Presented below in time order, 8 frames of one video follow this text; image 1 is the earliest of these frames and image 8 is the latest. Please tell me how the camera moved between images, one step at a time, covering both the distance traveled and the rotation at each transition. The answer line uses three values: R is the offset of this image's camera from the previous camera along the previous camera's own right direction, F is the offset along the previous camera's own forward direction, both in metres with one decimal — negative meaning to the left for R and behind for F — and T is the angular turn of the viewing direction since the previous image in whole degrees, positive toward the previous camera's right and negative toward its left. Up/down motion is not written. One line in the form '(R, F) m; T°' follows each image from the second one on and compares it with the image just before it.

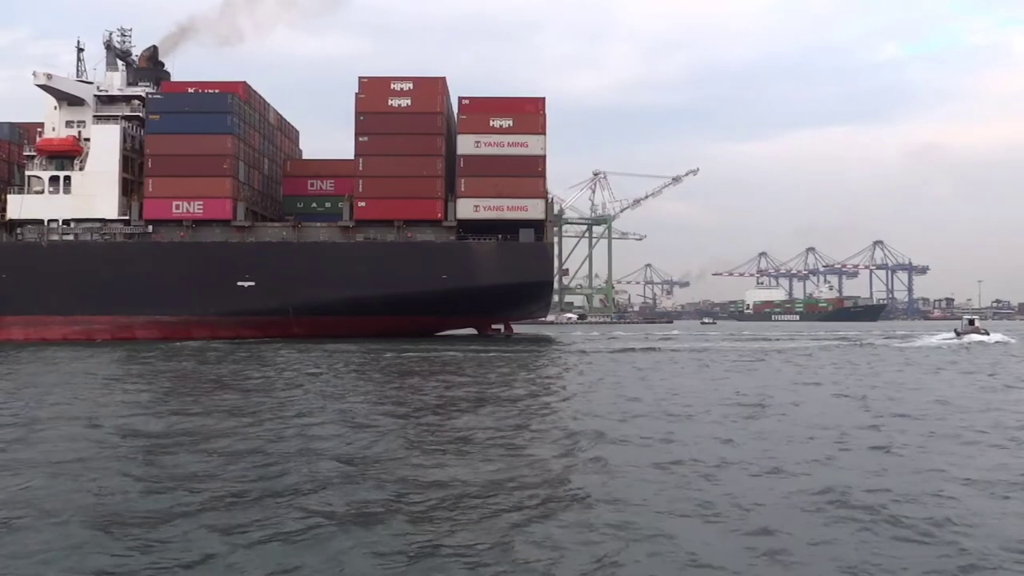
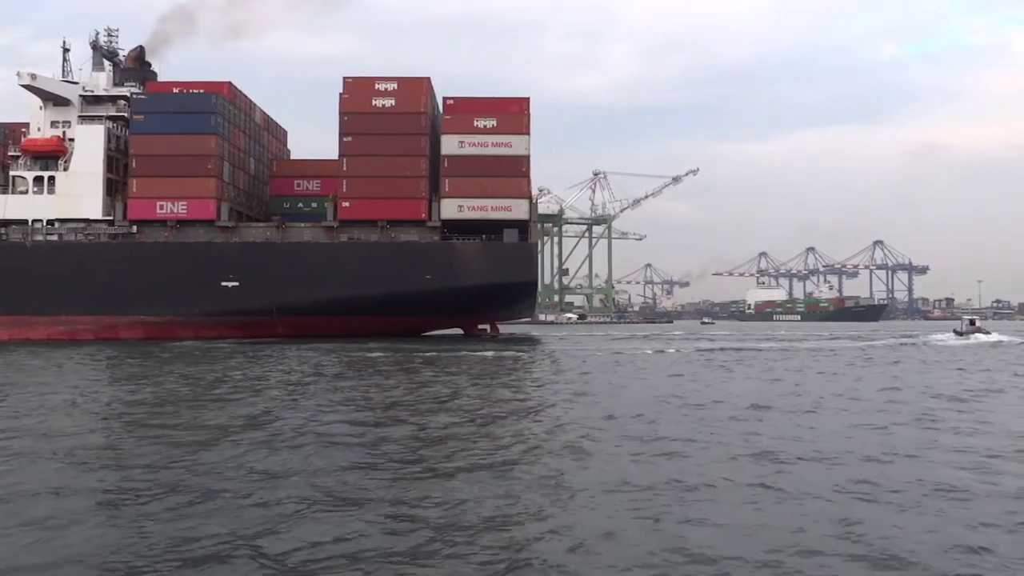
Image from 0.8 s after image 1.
(+0.4, 0.0) m; 0°
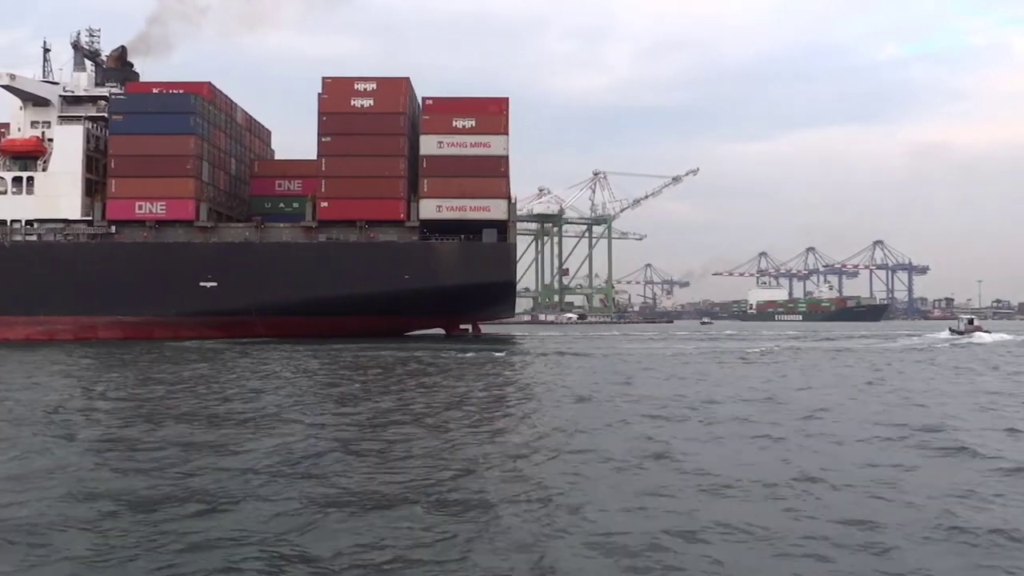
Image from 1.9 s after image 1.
(+0.6, 0.0) m; 0°
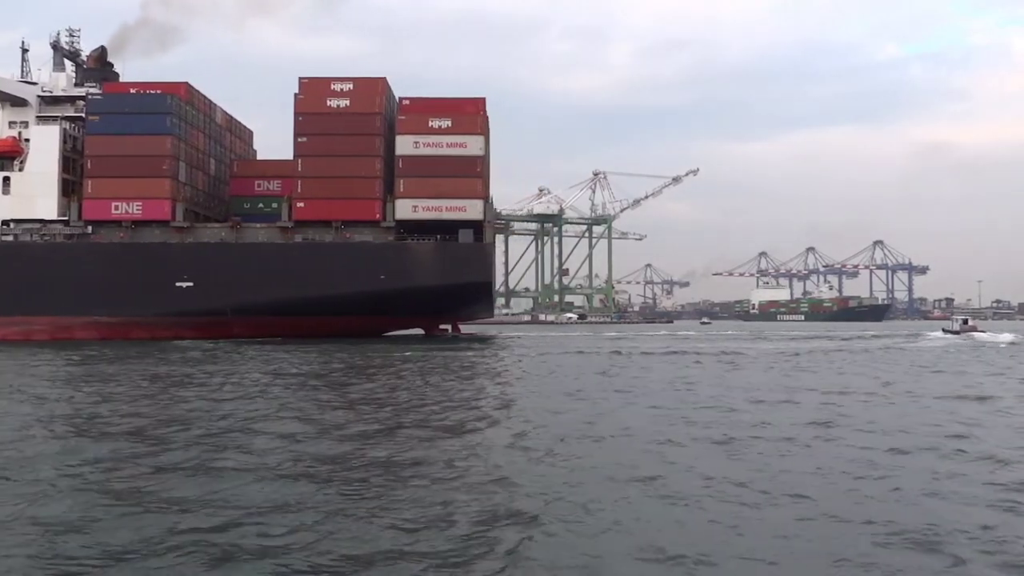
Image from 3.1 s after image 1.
(+0.7, 0.0) m; 0°
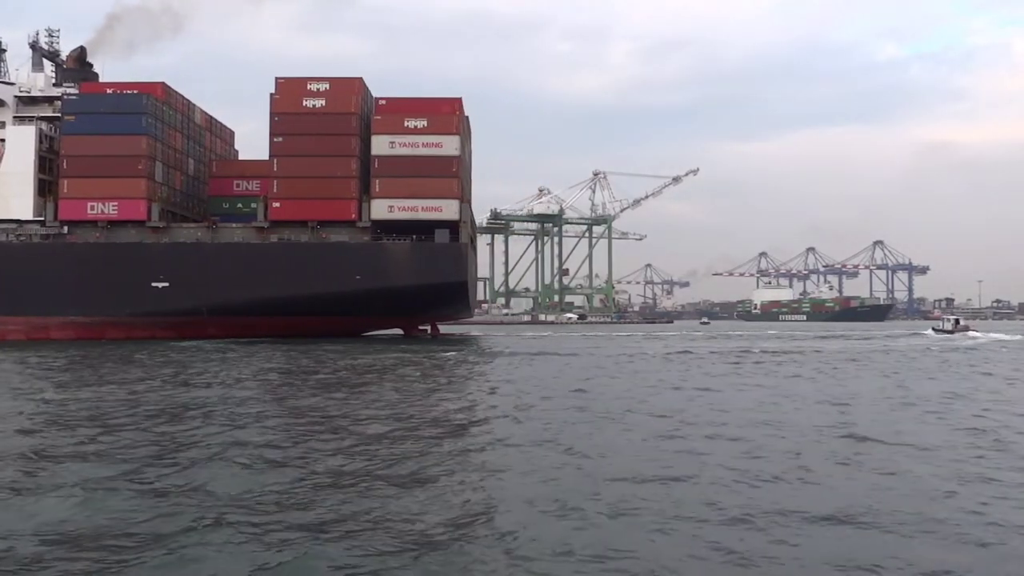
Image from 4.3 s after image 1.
(+0.7, 0.0) m; 0°
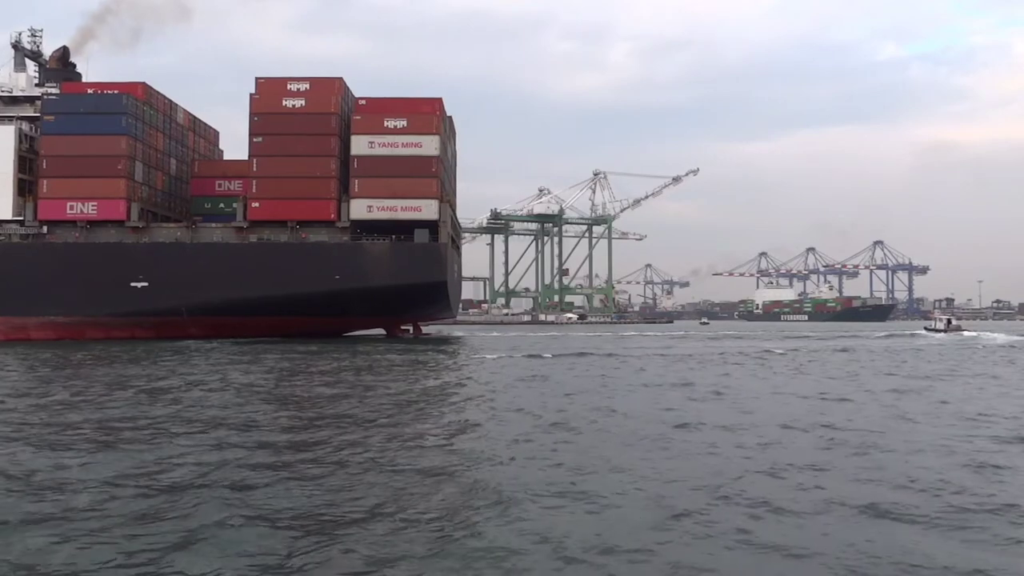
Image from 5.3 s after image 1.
(+0.6, 0.0) m; 0°
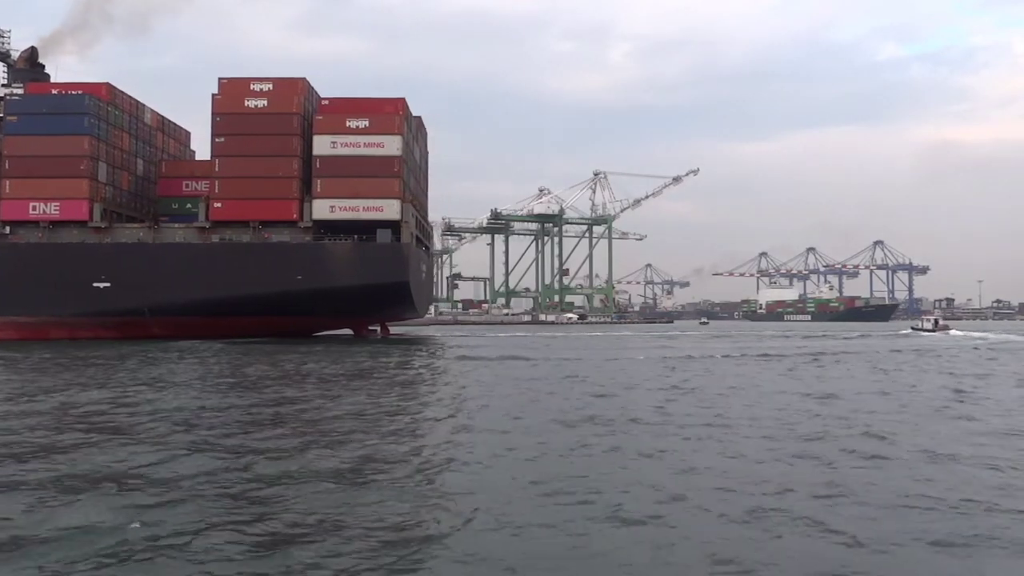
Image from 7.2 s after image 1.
(+1.0, 0.0) m; 0°
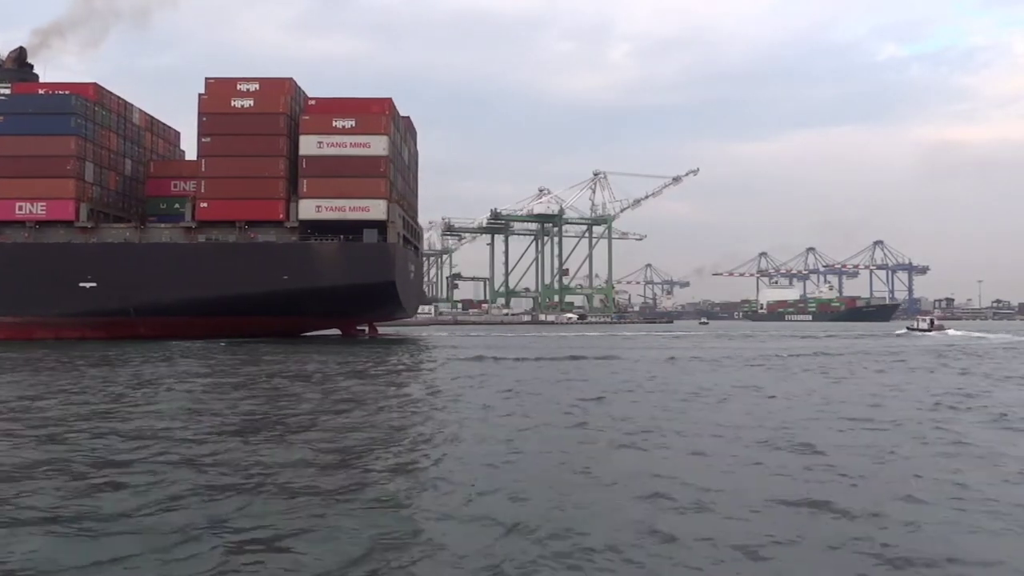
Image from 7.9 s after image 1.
(+0.4, 0.0) m; 0°
